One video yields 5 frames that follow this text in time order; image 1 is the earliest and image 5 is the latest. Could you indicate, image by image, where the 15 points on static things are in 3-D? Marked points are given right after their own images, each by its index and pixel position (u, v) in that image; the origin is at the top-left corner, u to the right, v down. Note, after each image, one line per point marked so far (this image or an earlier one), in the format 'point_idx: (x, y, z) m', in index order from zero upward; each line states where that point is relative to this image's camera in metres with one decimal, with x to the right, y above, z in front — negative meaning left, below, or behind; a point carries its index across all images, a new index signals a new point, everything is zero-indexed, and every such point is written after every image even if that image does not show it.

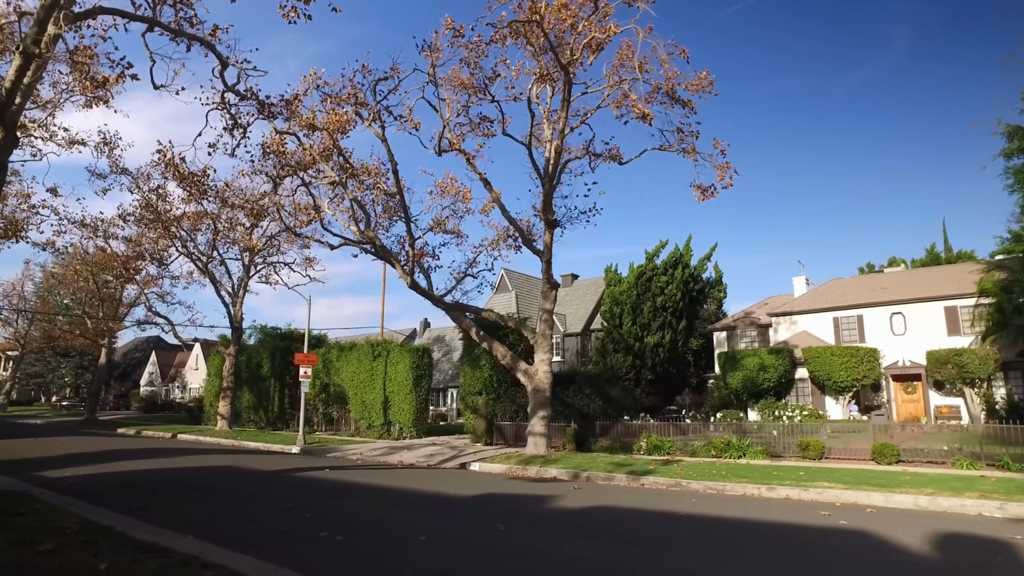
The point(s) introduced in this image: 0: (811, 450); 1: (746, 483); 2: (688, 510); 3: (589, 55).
0: (+7.9, -4.3, +18.6) m
1: (+4.8, -4.0, +14.5) m
2: (+2.7, -3.3, +10.4) m
3: (+1.9, +5.6, +16.9) m
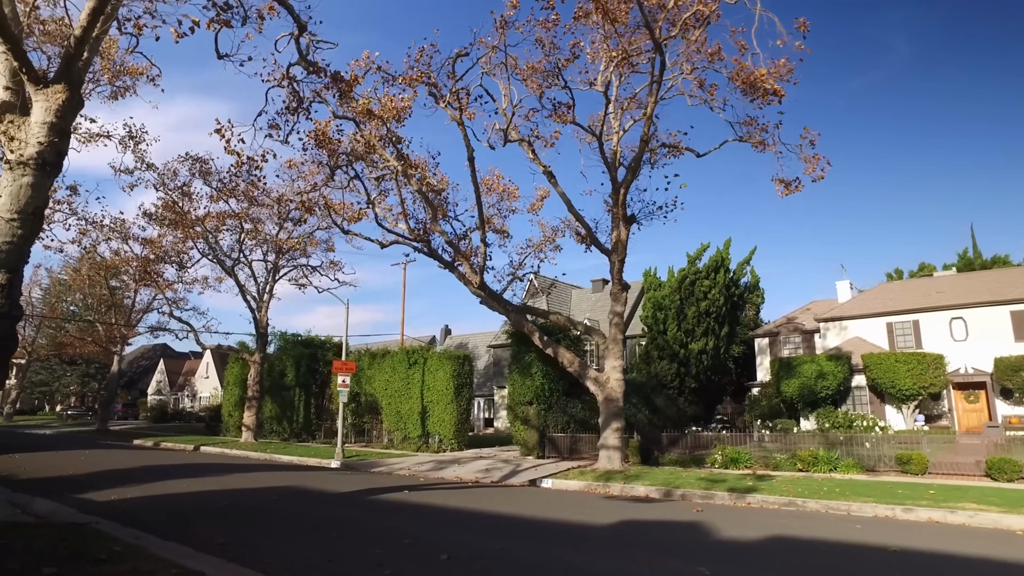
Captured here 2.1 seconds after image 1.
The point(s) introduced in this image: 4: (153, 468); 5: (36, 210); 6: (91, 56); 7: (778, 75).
0: (+9.7, -4.3, +17.0) m
1: (+6.6, -3.9, +13.0) m
2: (+4.5, -3.2, +8.9) m
3: (+3.7, +5.6, +15.4) m
4: (-9.6, -4.8, +18.8) m
5: (-5.0, +0.8, +7.4) m
6: (-4.8, +2.6, +8.0) m
7: (+7.3, +5.8, +19.5) m
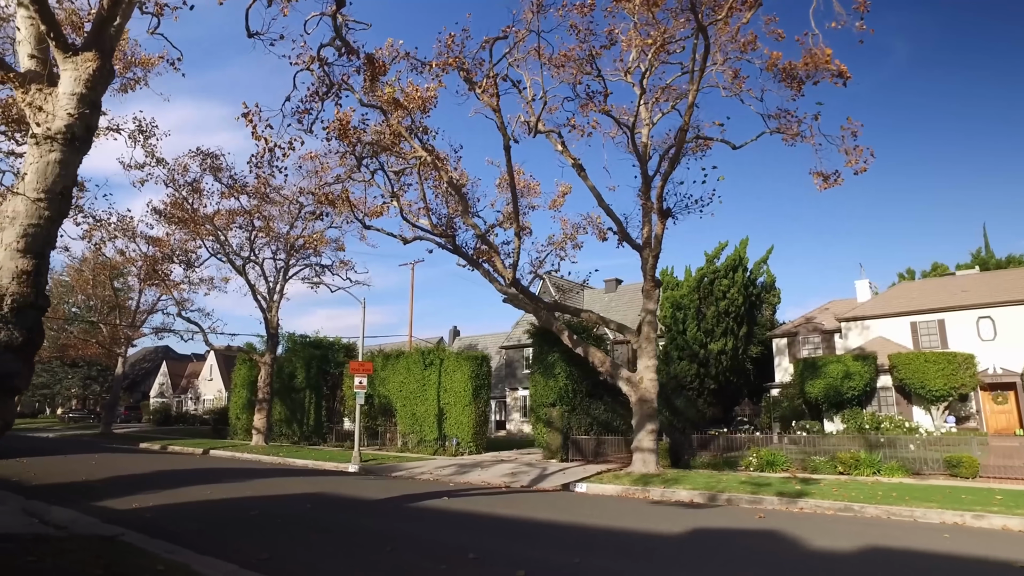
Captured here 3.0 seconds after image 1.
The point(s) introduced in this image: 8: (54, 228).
0: (+10.4, -4.2, +16.3) m
1: (+7.4, -3.8, +12.3) m
2: (+5.2, -3.1, +8.2) m
3: (+4.4, +5.7, +14.8) m
4: (-8.9, -4.8, +18.1) m
5: (-4.2, +0.9, +6.7) m
6: (-4.0, +2.7, +7.3) m
7: (+8.0, +5.9, +18.8) m
8: (-4.3, +0.6, +6.6) m
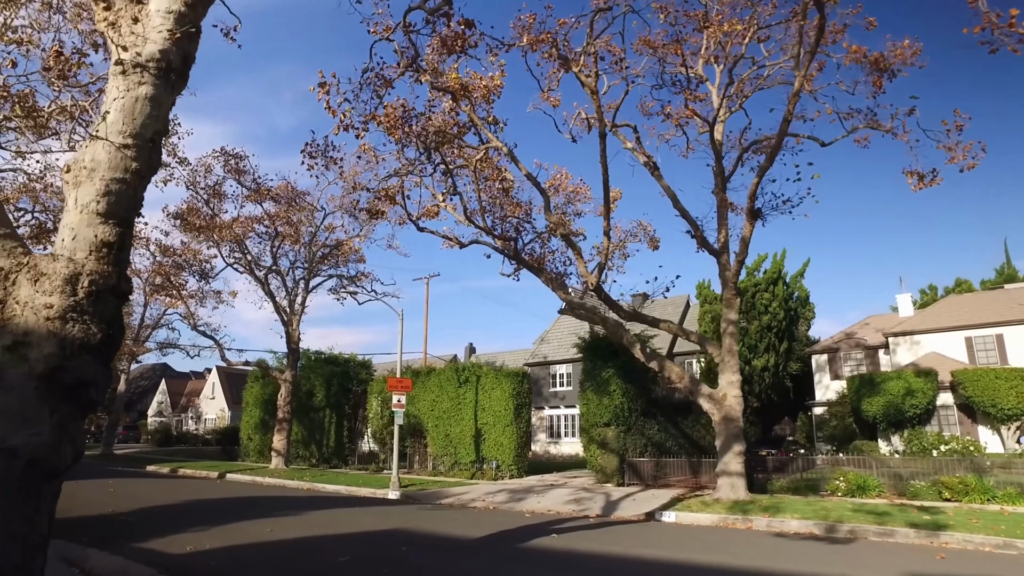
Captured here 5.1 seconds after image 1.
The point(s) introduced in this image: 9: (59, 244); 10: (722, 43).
0: (+12.1, -4.3, +14.6) m
1: (+9.0, -3.9, +10.6) m
2: (+6.9, -3.0, +6.5) m
3: (+6.1, +5.6, +13.3) m
4: (-7.3, -4.9, +16.2) m
5: (-2.5, +1.1, +5.0) m
6: (-2.3, +2.9, +5.6) m
7: (+9.6, +5.7, +17.4) m
8: (-2.6, +0.7, +4.9) m
9: (-3.0, +0.3, +4.7) m
10: (+4.8, +5.5, +15.9) m
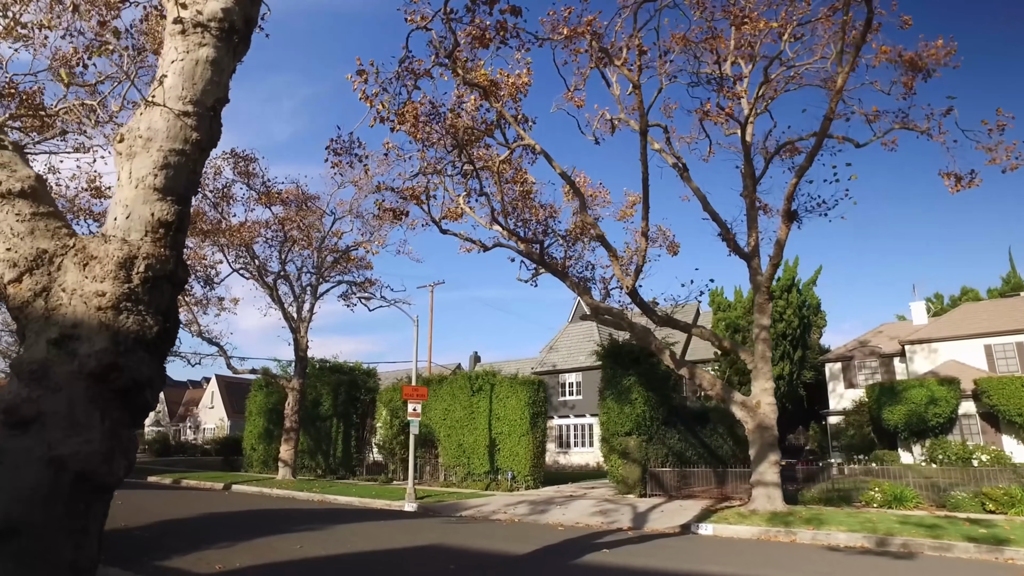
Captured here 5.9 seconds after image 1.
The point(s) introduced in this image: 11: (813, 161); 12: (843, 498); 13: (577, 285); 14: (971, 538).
0: (+12.7, -4.4, +14.1) m
1: (+9.7, -3.9, +10.0) m
2: (+7.6, -2.9, +5.9) m
3: (+6.7, +5.6, +12.8) m
4: (-6.7, -5.0, +15.5) m
5: (-1.8, +1.2, +4.4) m
6: (-1.6, +2.9, +5.1) m
7: (+10.2, +5.6, +17.0) m
8: (-1.9, +0.8, +4.3) m
9: (-2.3, +0.4, +4.1) m
10: (+5.4, +5.5, +15.4) m
11: (+6.1, +2.6, +14.3) m
12: (+8.2, -5.2, +17.4) m
13: (+1.6, +0.1, +17.6) m
14: (+7.6, -4.3, +12.0) m
